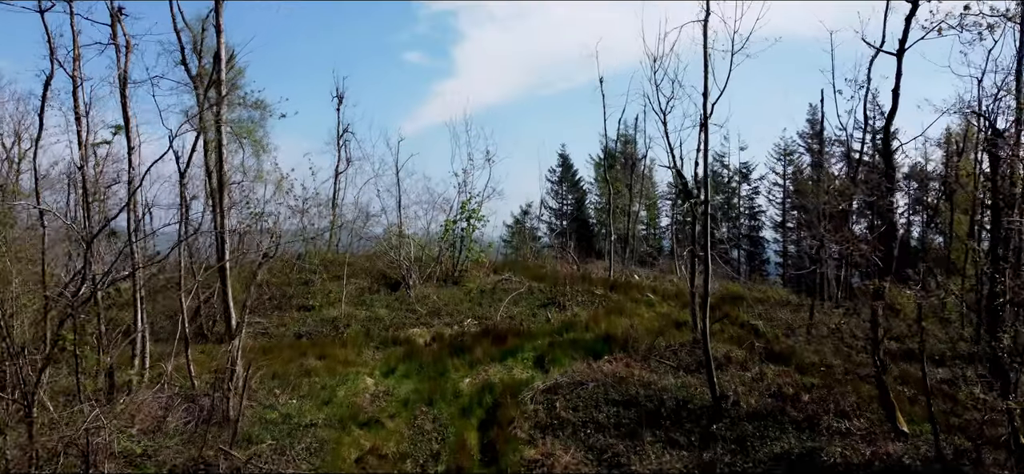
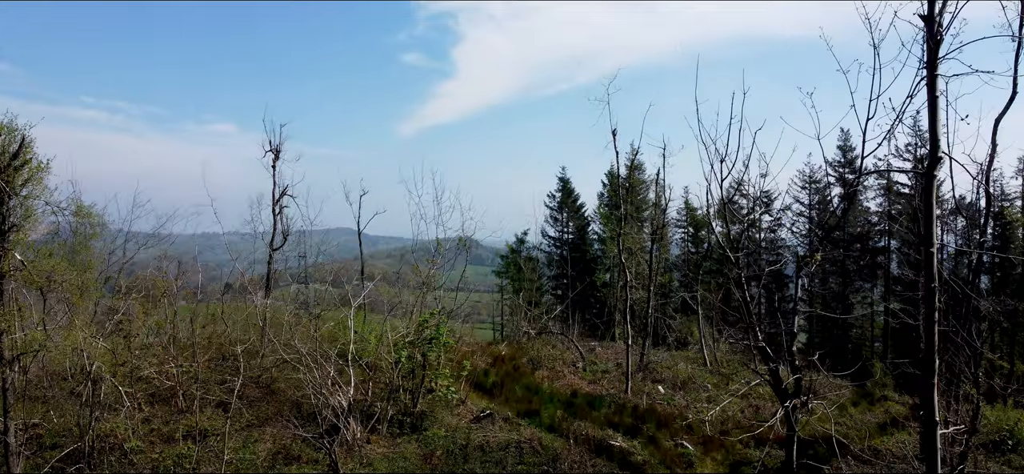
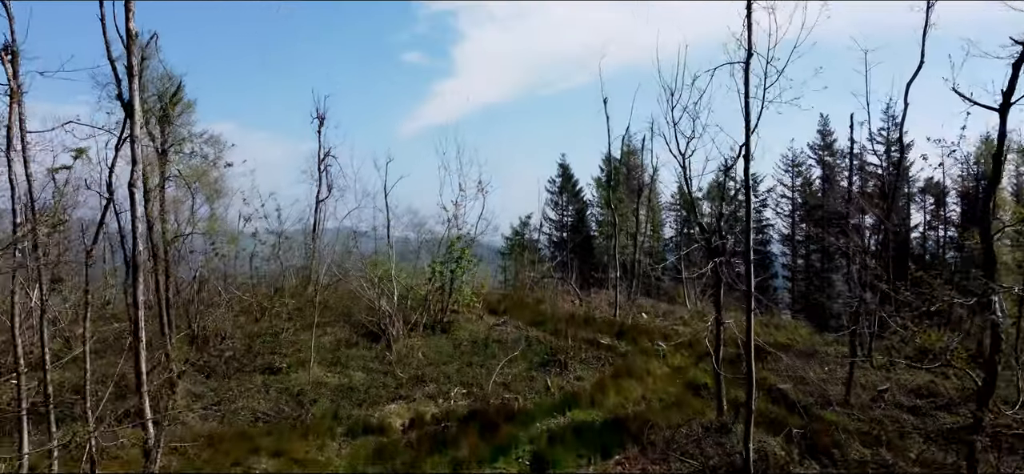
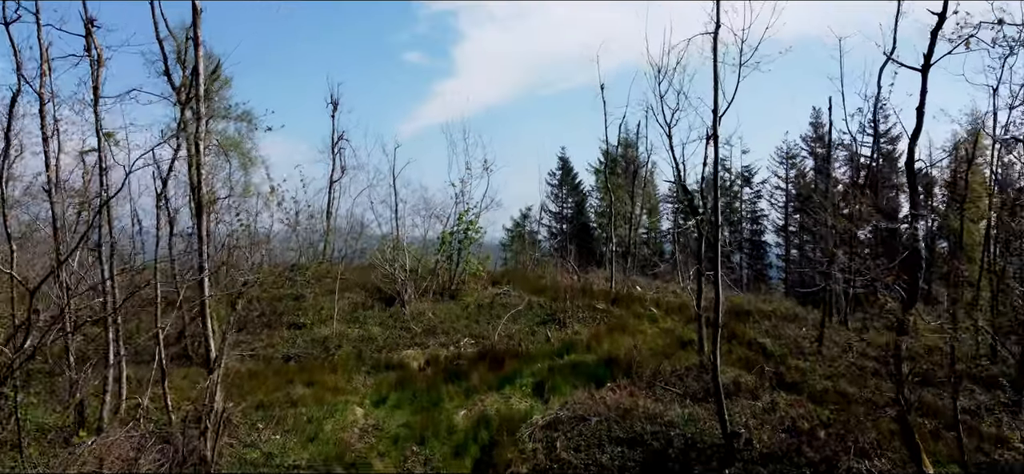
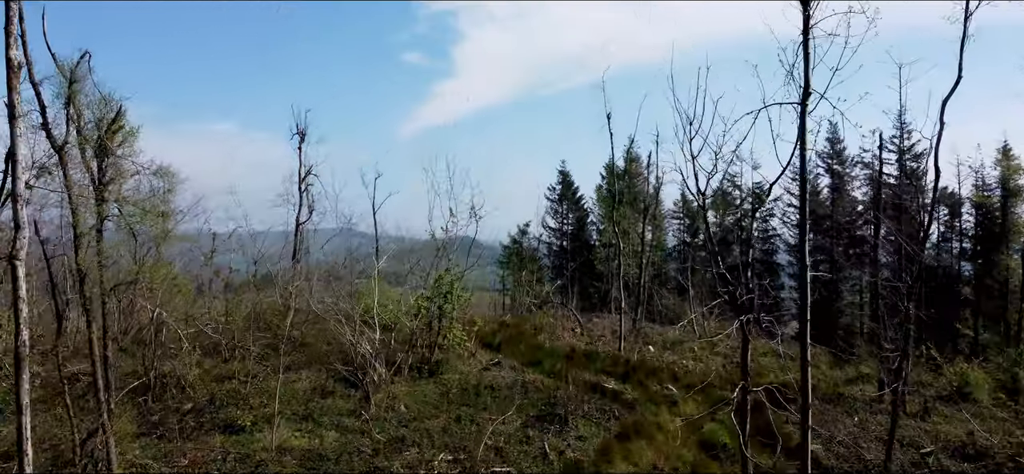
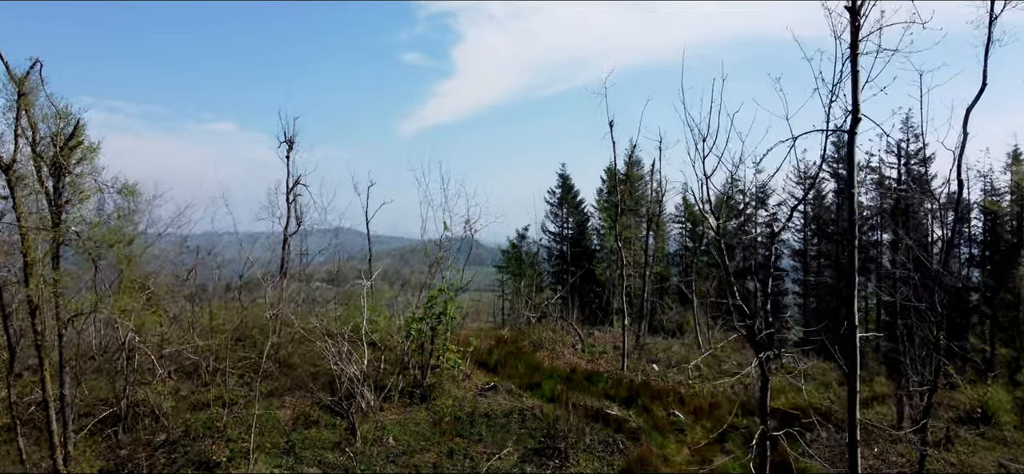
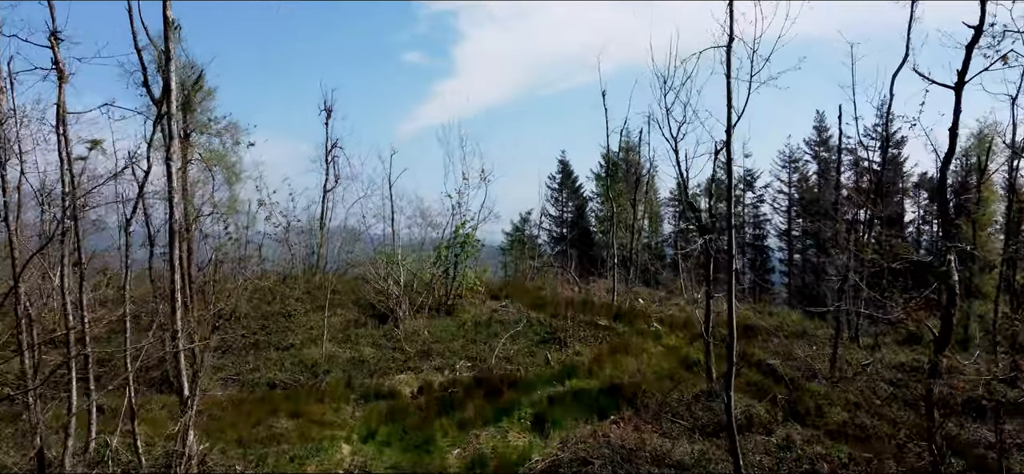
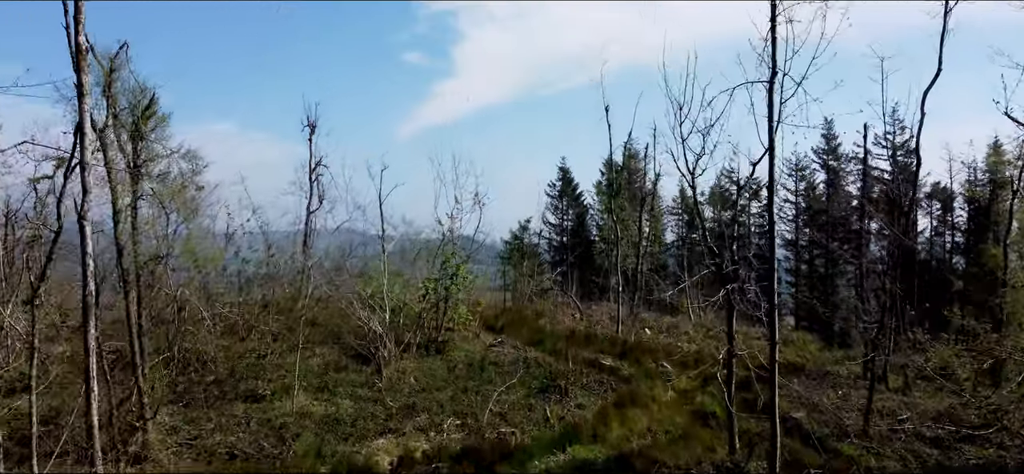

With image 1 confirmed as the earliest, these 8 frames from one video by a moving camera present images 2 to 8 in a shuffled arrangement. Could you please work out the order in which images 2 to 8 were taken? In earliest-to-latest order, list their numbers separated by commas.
4, 7, 3, 8, 5, 6, 2
